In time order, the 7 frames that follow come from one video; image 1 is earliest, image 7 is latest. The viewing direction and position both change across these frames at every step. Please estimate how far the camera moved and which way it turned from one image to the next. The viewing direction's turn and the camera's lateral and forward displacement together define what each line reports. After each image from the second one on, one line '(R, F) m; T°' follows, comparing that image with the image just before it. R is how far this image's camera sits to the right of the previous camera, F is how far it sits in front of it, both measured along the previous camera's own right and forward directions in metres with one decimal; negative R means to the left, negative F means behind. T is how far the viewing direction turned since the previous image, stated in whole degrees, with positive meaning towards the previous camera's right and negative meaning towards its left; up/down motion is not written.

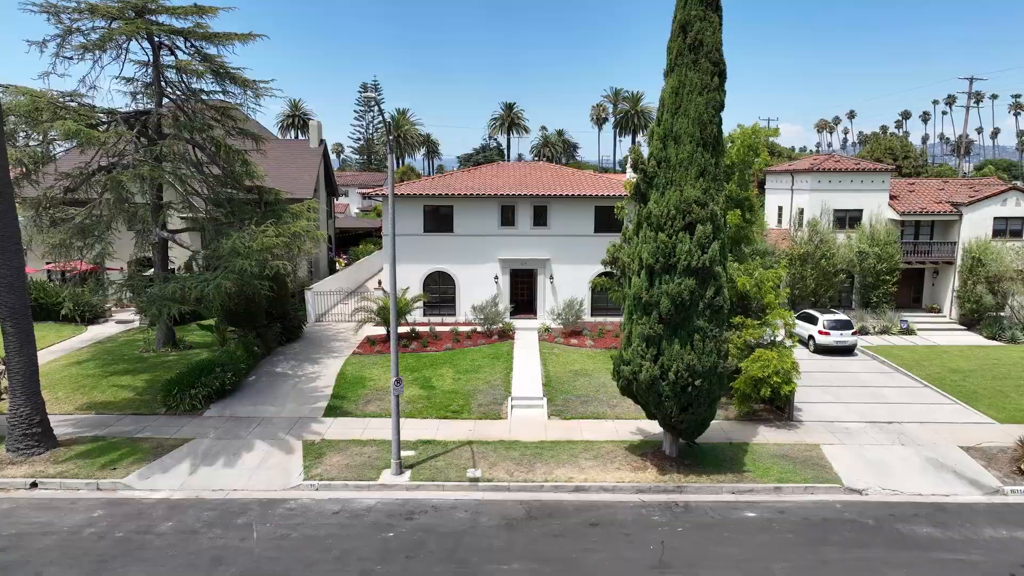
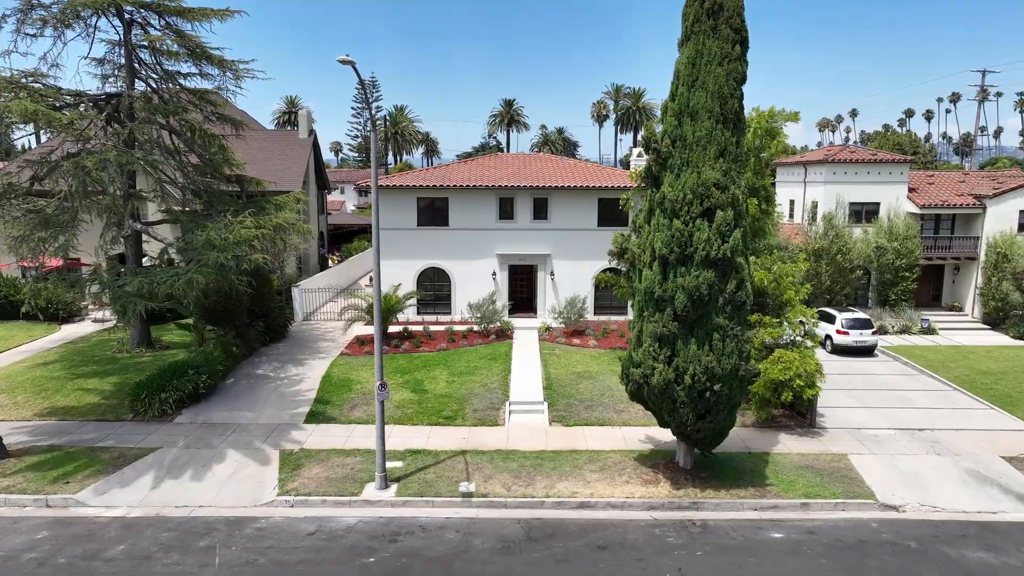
(0.0, +1.2) m; 0°
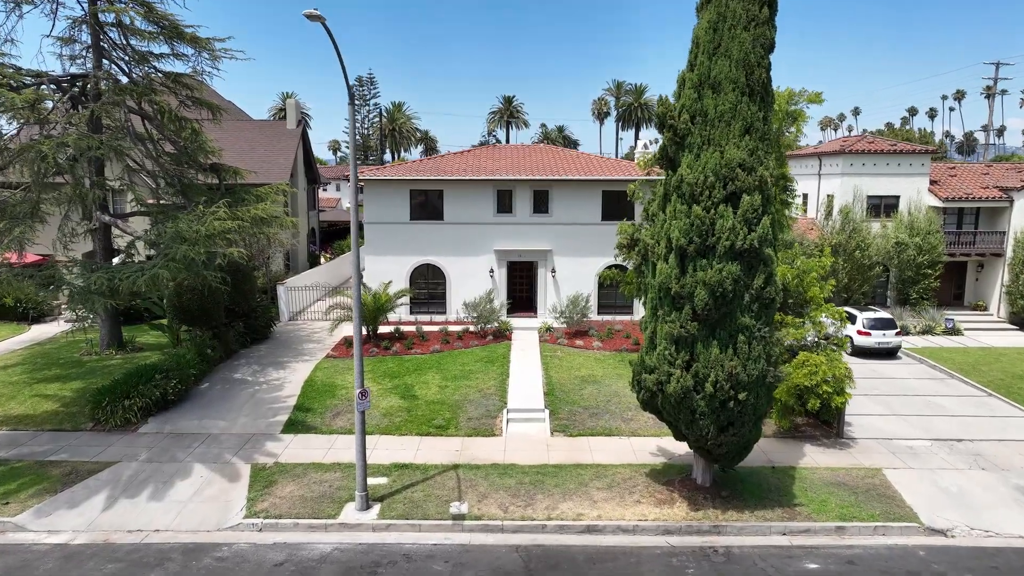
(0.0, +1.3) m; 0°
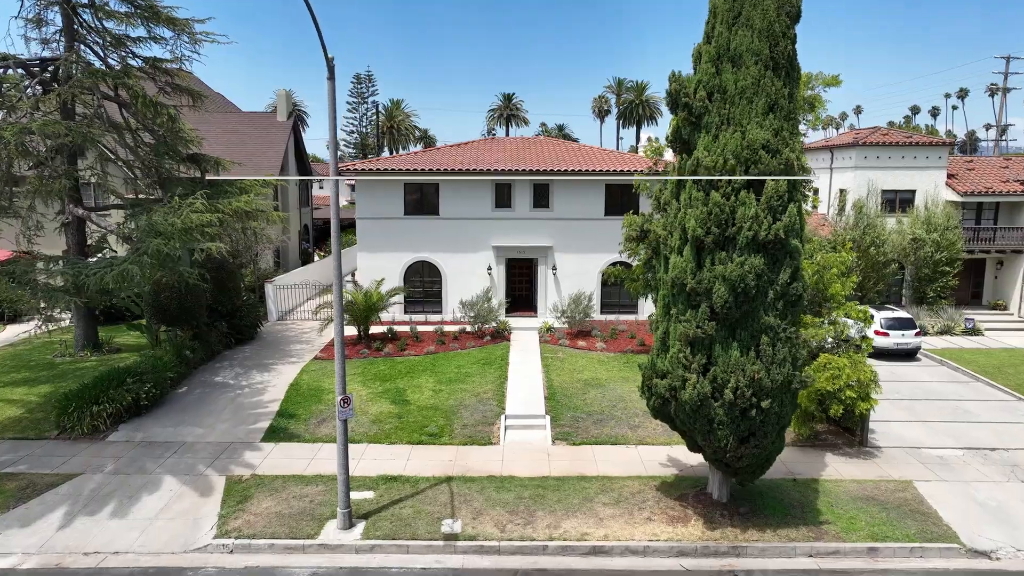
(0.0, +0.9) m; 0°
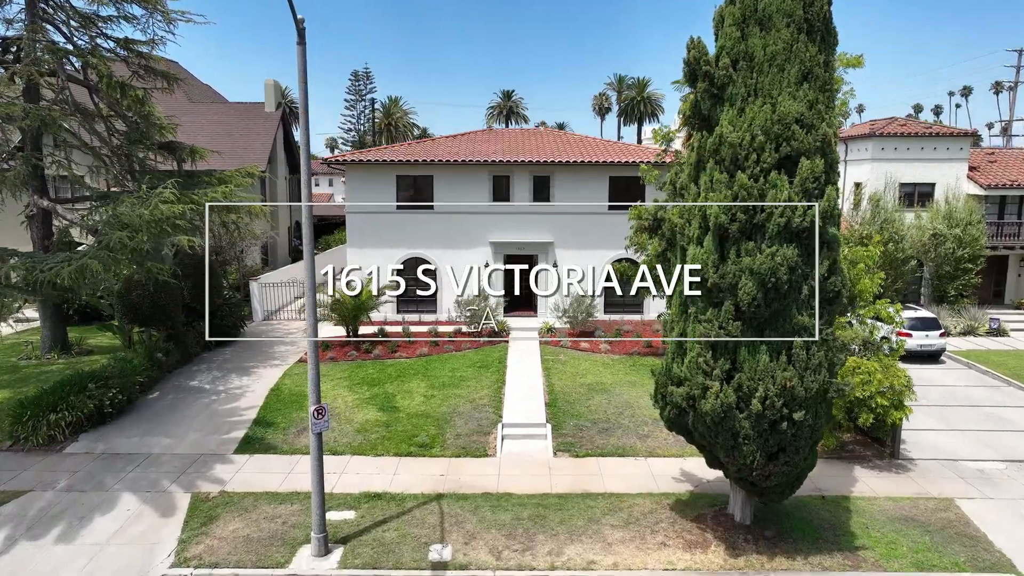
(0.0, +1.1) m; 0°
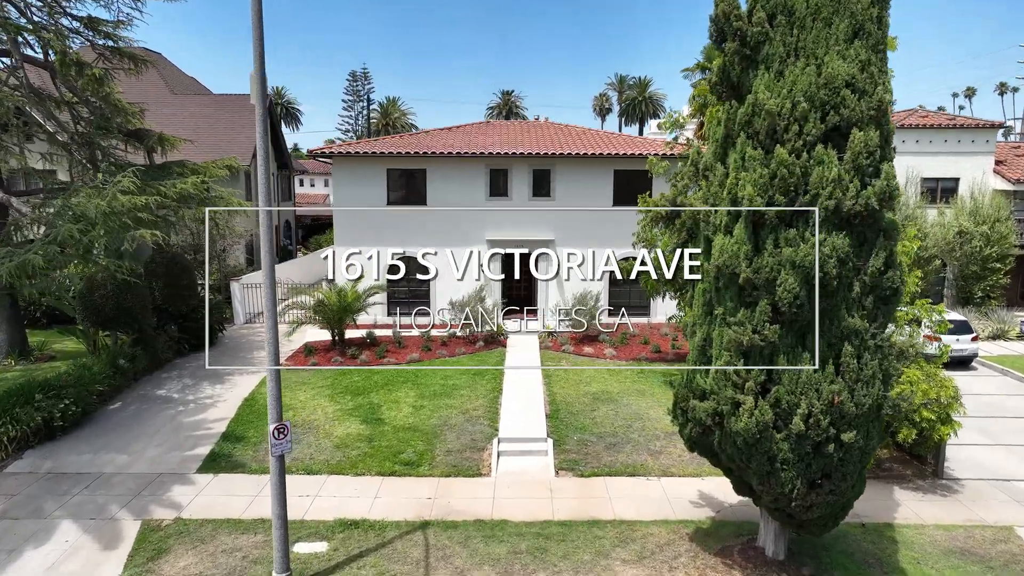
(+0.1, +1.2) m; 0°
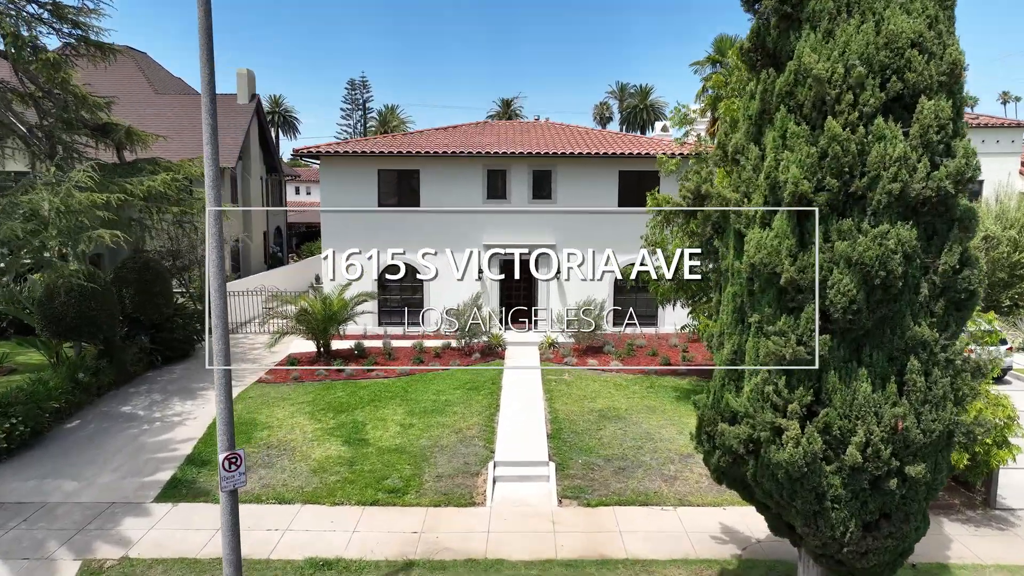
(0.0, +1.0) m; 0°
